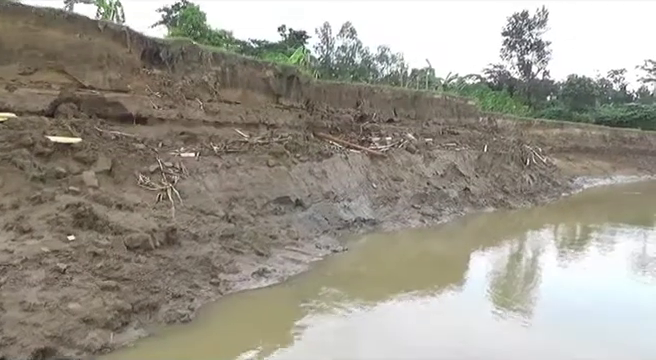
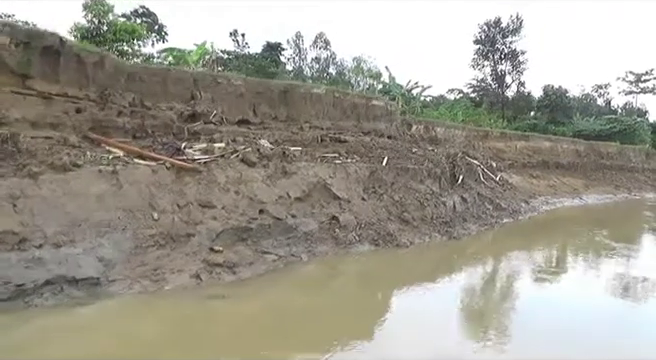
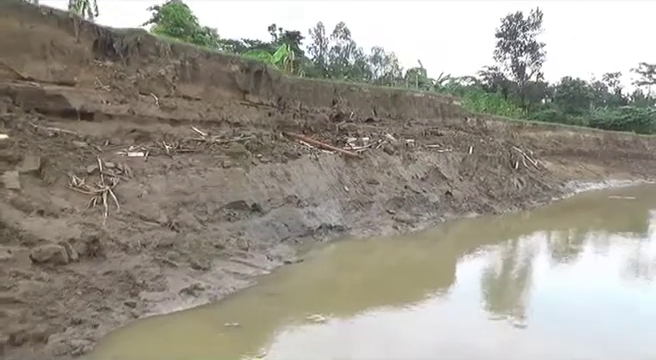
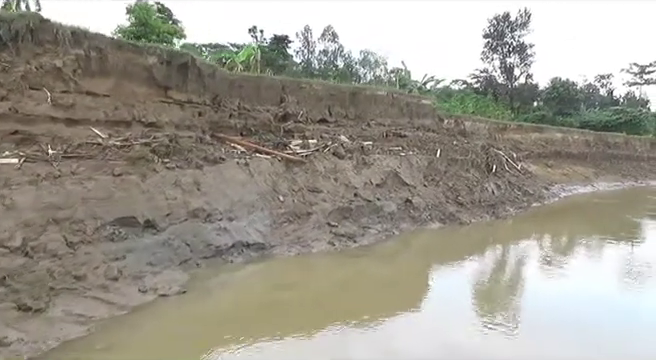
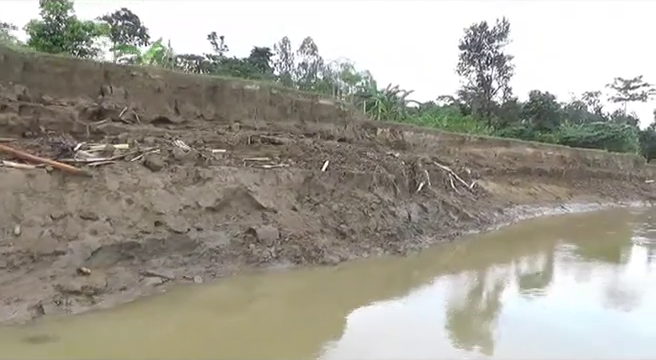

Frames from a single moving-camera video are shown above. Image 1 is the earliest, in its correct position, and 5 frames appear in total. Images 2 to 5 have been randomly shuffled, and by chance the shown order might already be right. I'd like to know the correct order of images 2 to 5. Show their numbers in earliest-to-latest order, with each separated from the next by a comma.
3, 4, 2, 5
